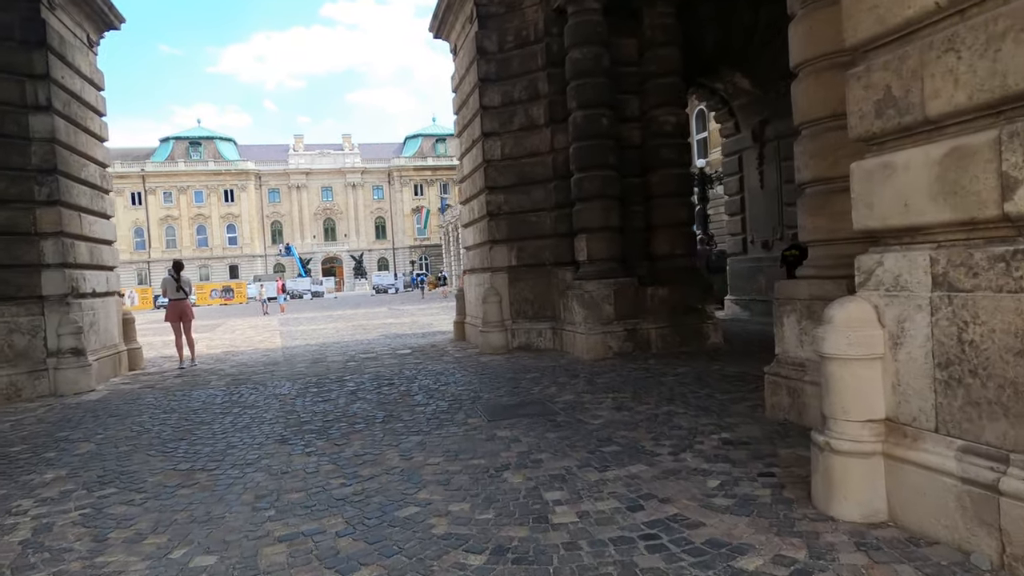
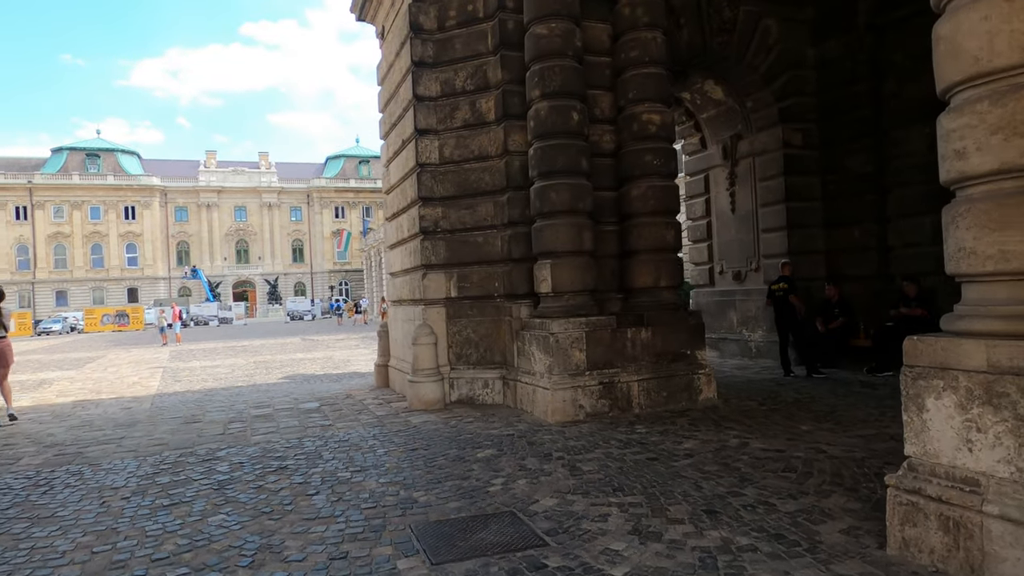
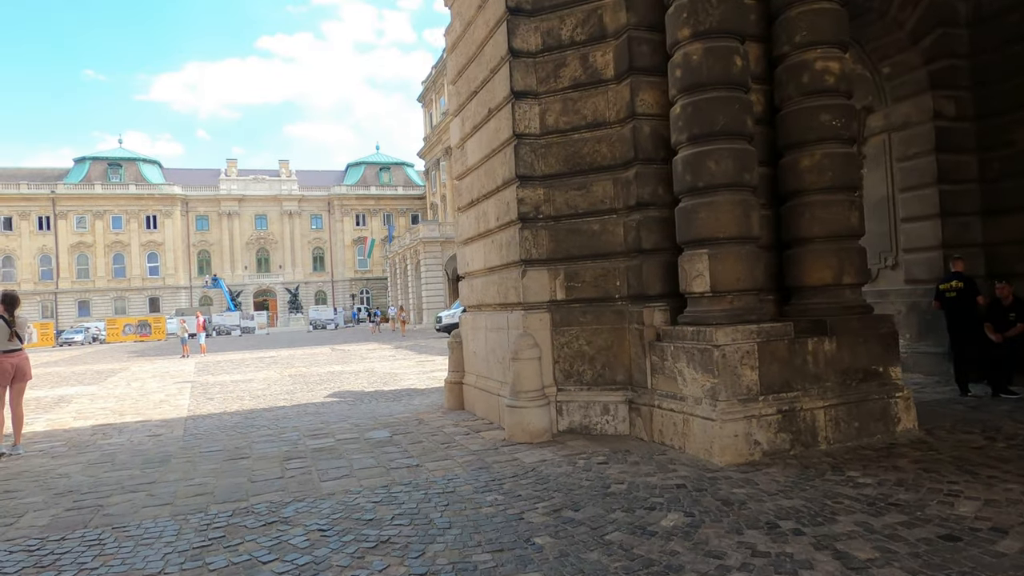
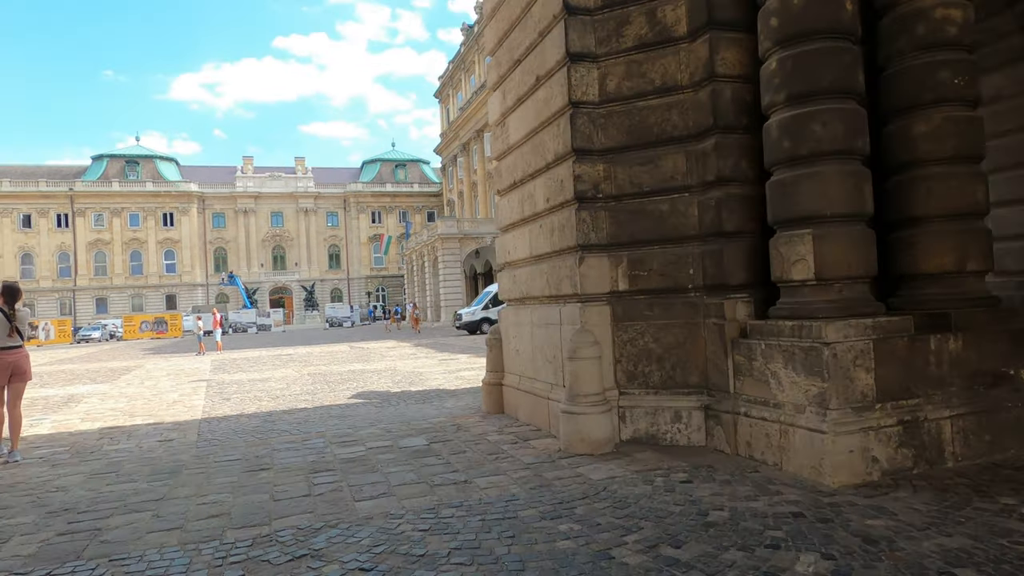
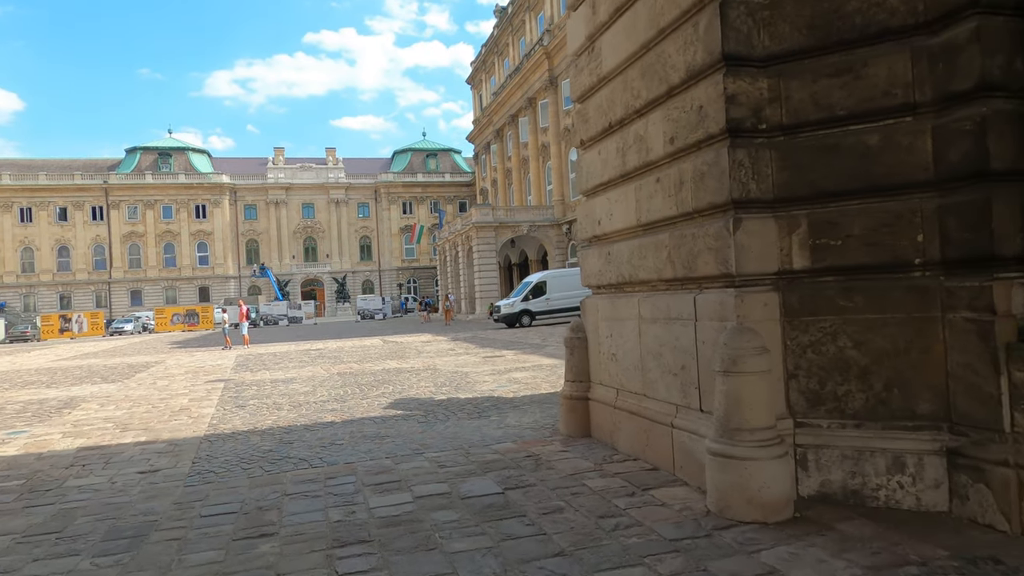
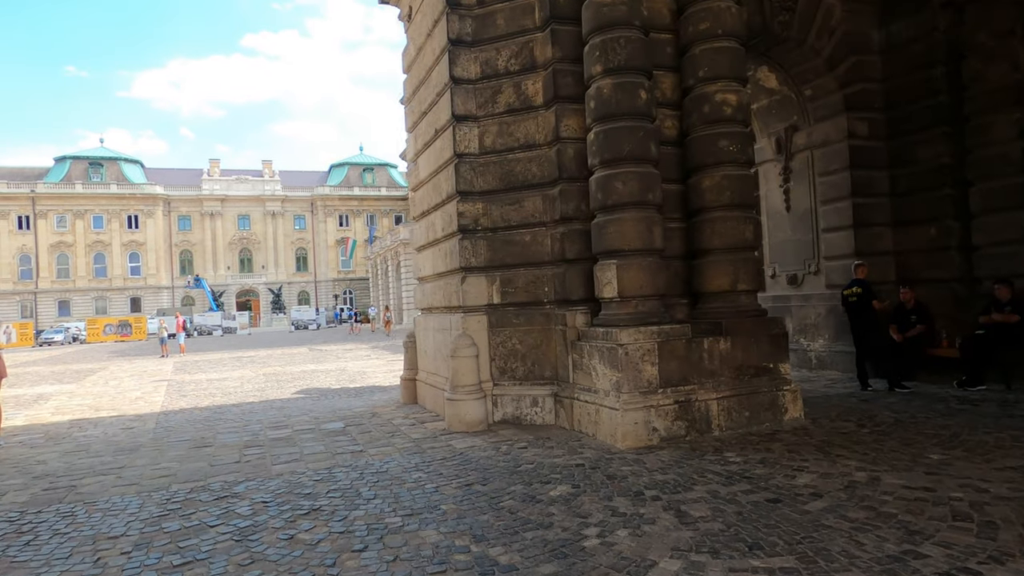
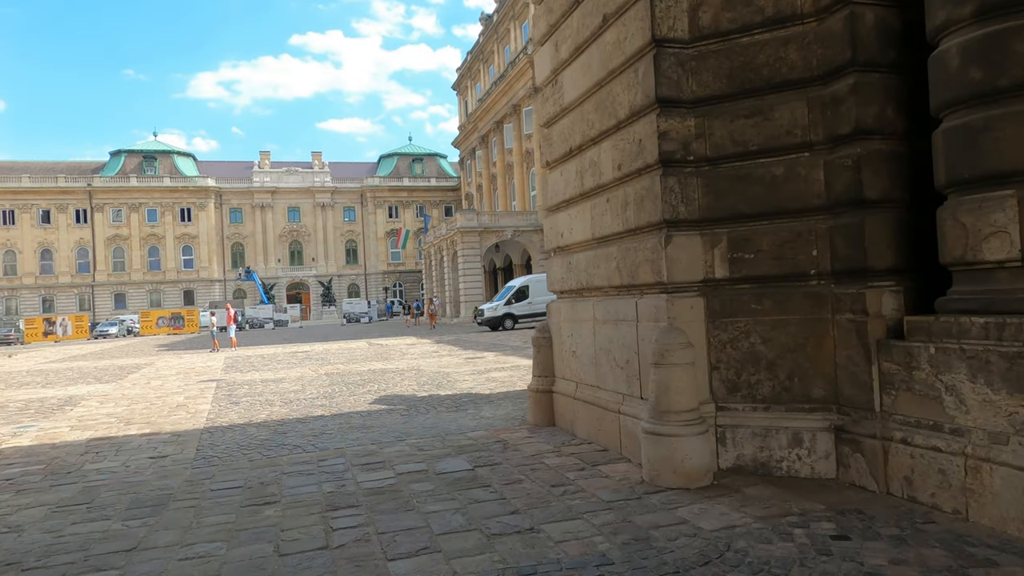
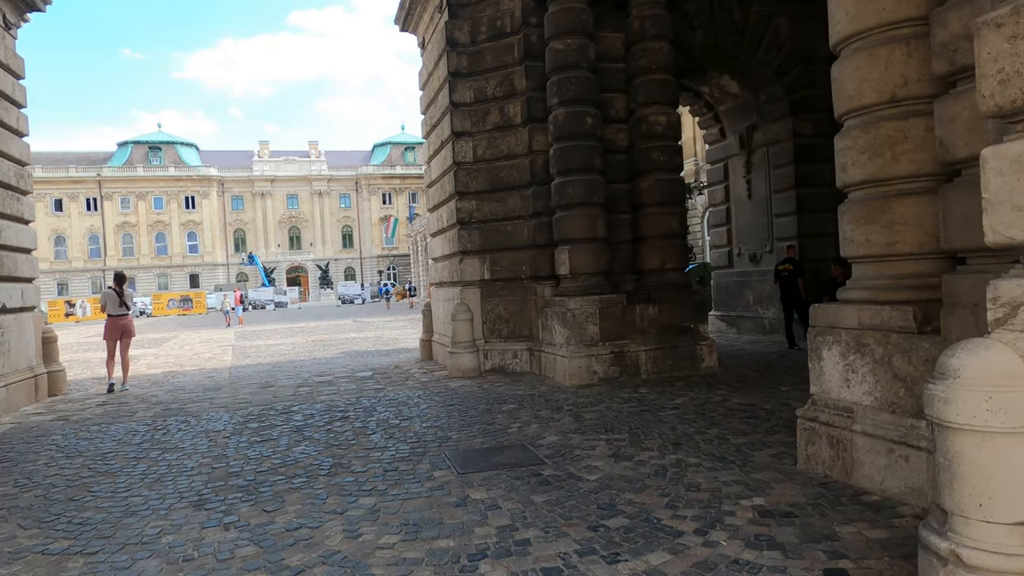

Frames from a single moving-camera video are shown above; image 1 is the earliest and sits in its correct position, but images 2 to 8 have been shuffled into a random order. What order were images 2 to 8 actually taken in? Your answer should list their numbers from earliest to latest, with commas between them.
8, 2, 6, 3, 4, 7, 5
